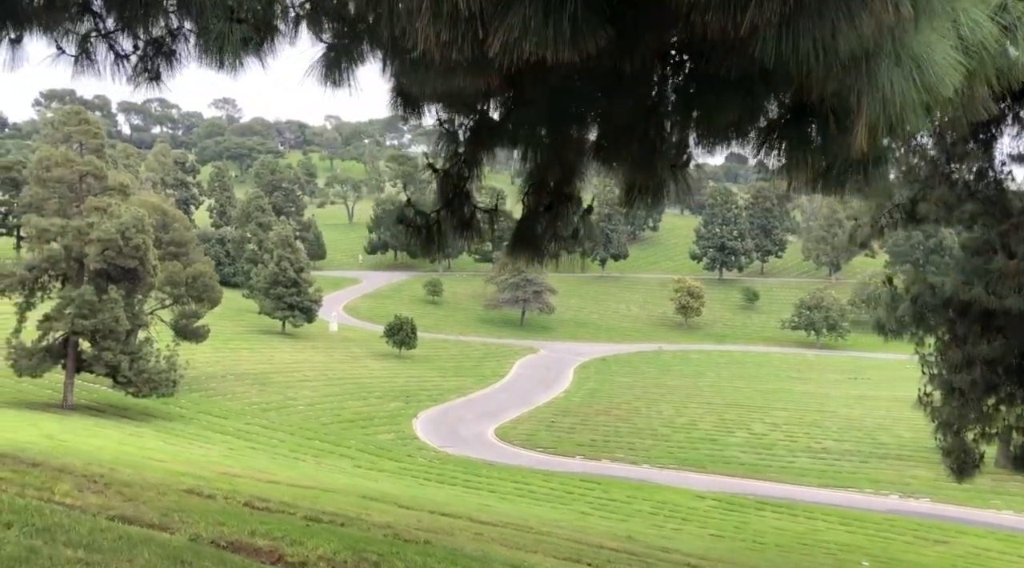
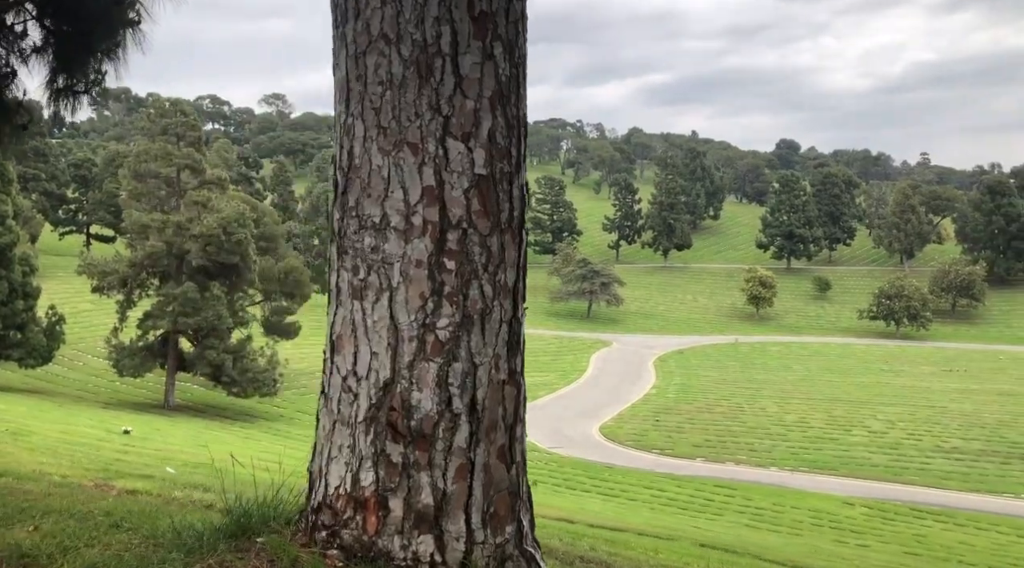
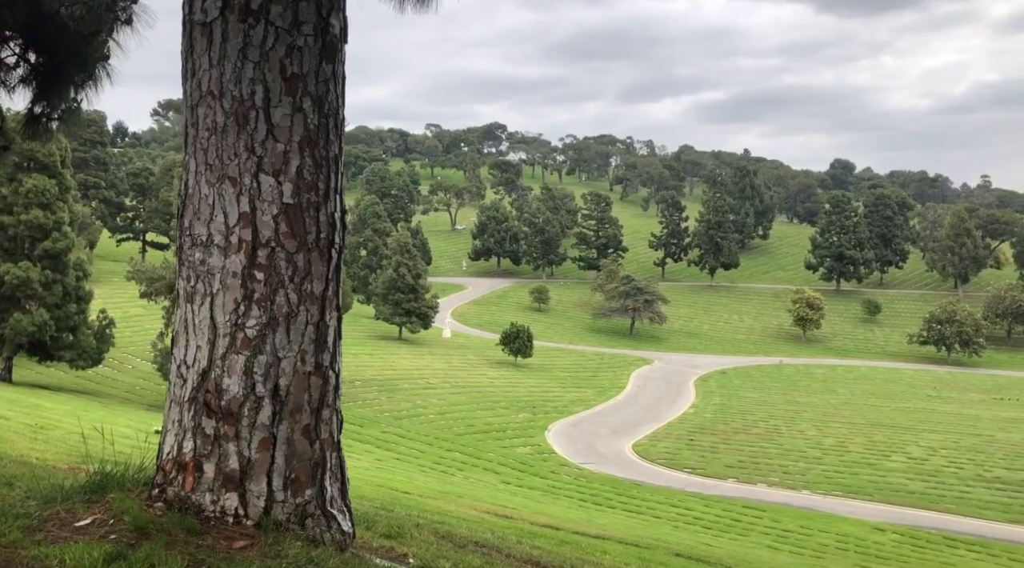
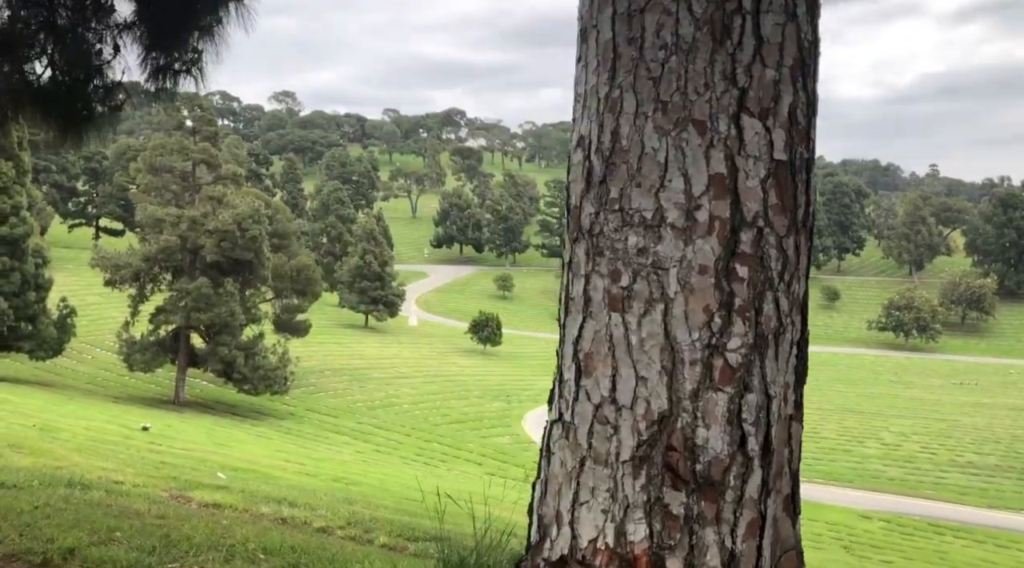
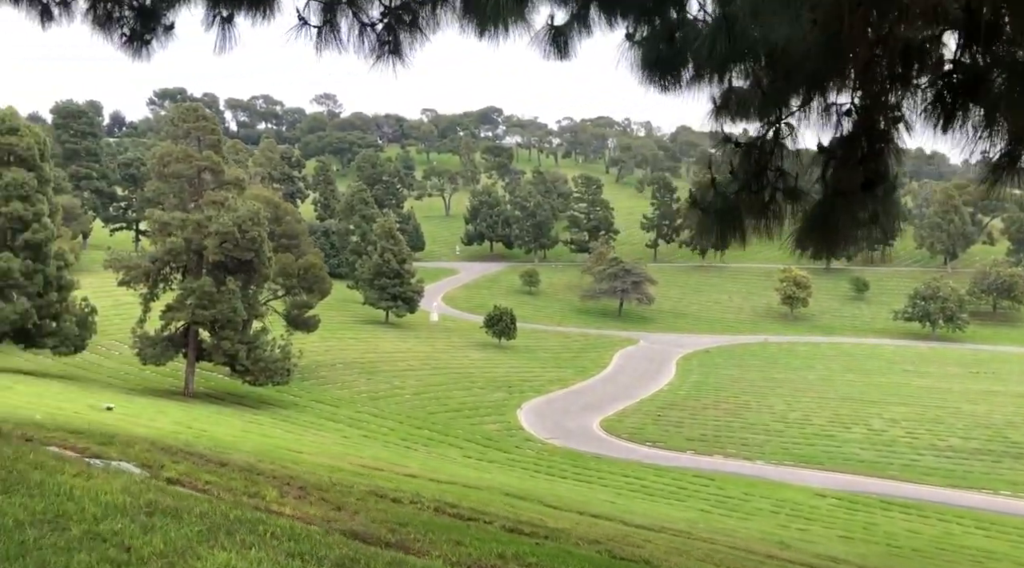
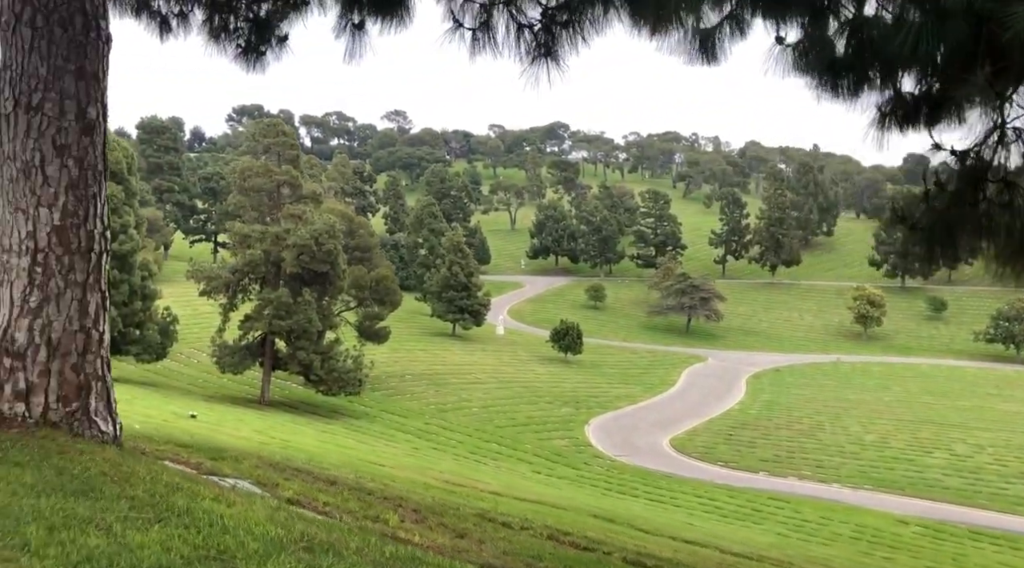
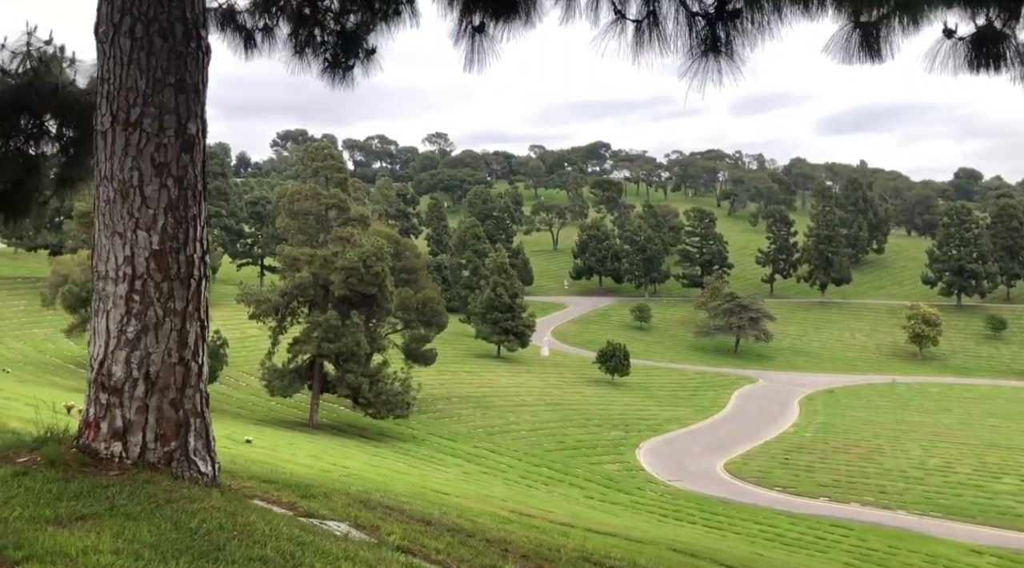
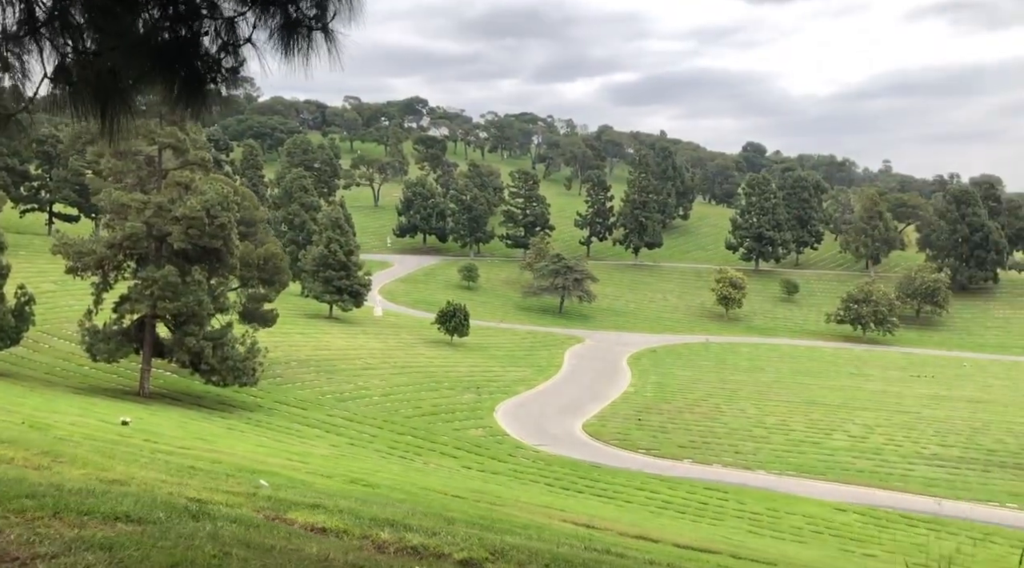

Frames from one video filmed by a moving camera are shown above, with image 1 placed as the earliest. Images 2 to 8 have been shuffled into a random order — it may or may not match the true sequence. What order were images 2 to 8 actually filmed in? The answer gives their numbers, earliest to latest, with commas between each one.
5, 6, 7, 3, 2, 4, 8
